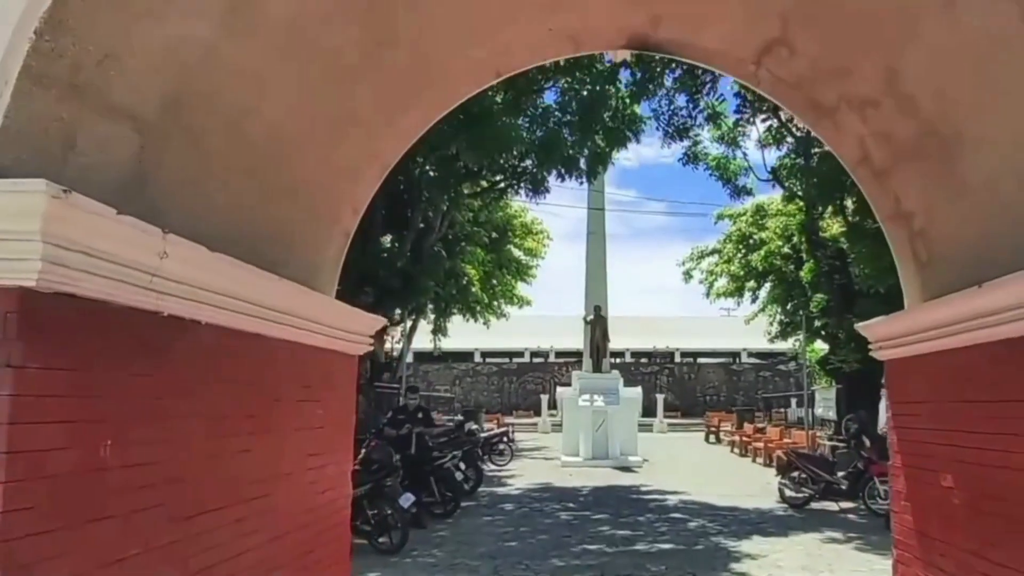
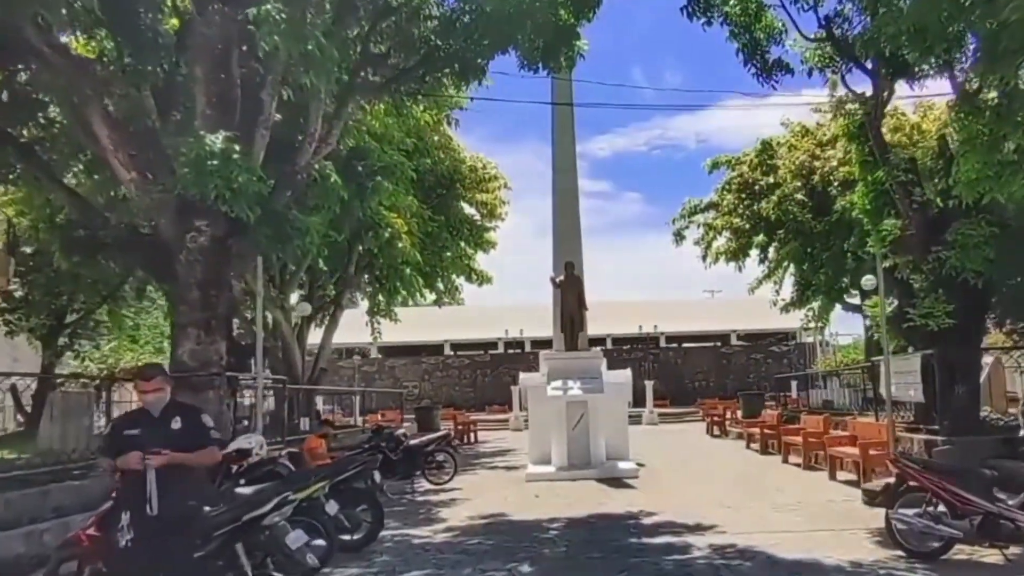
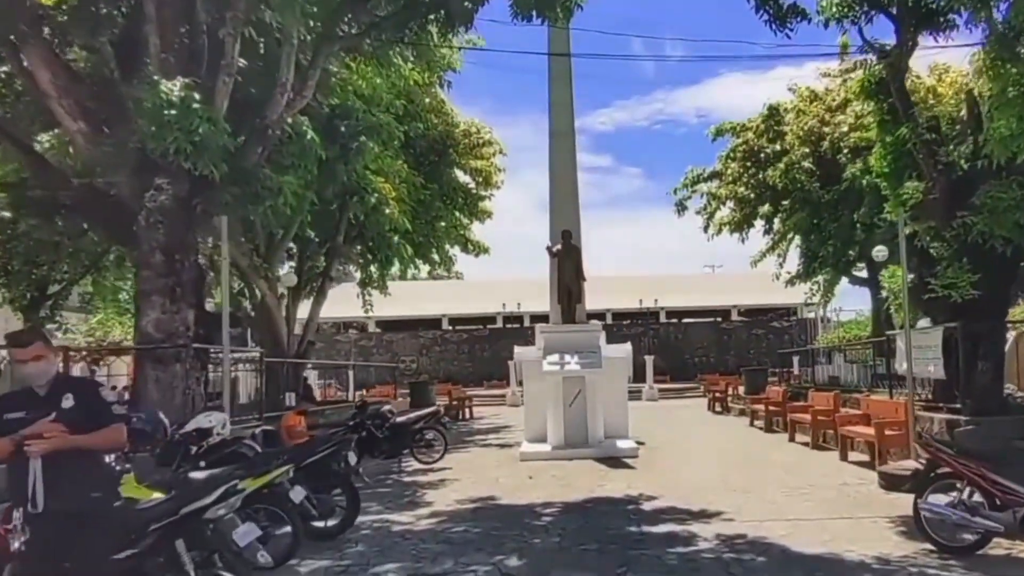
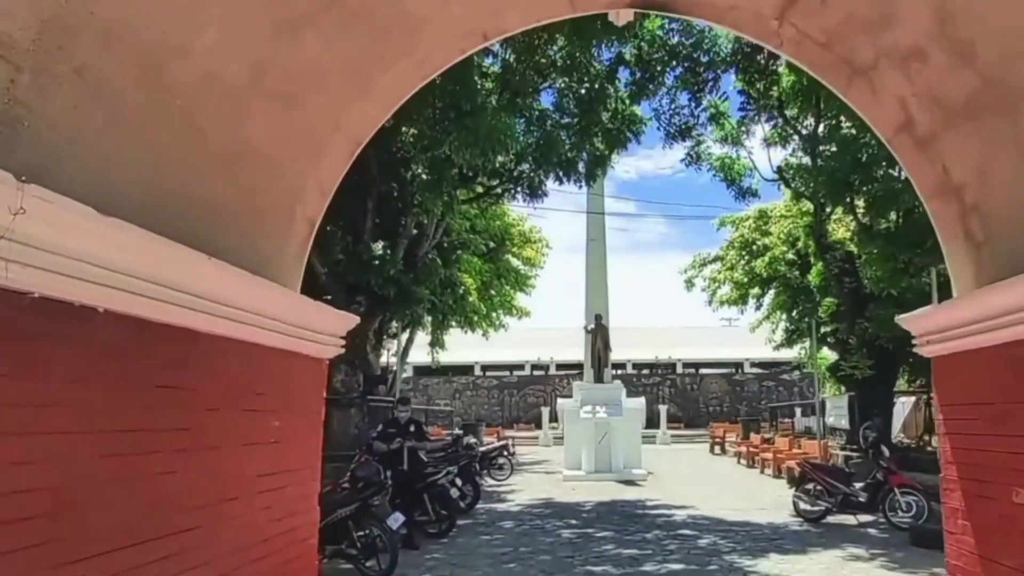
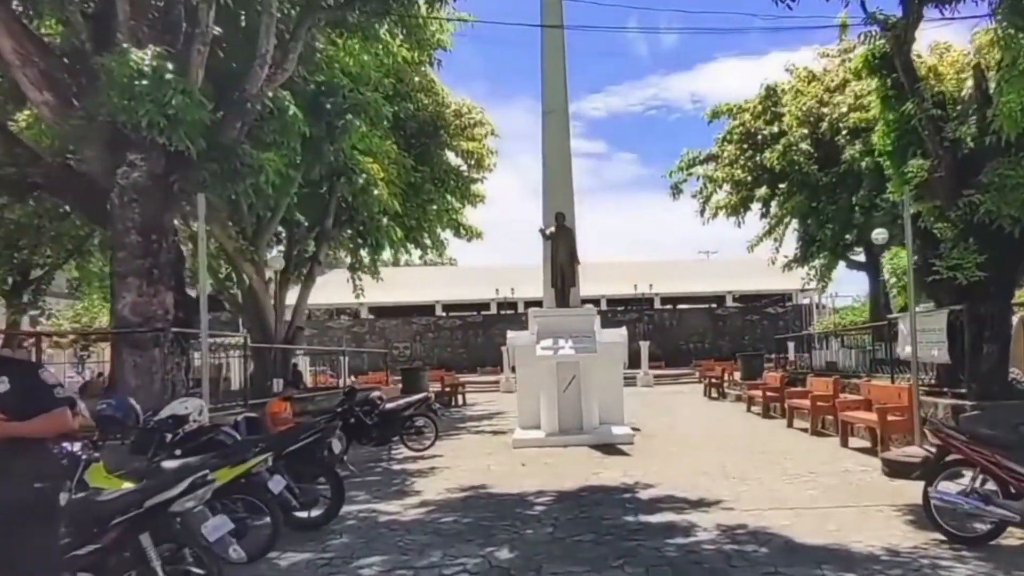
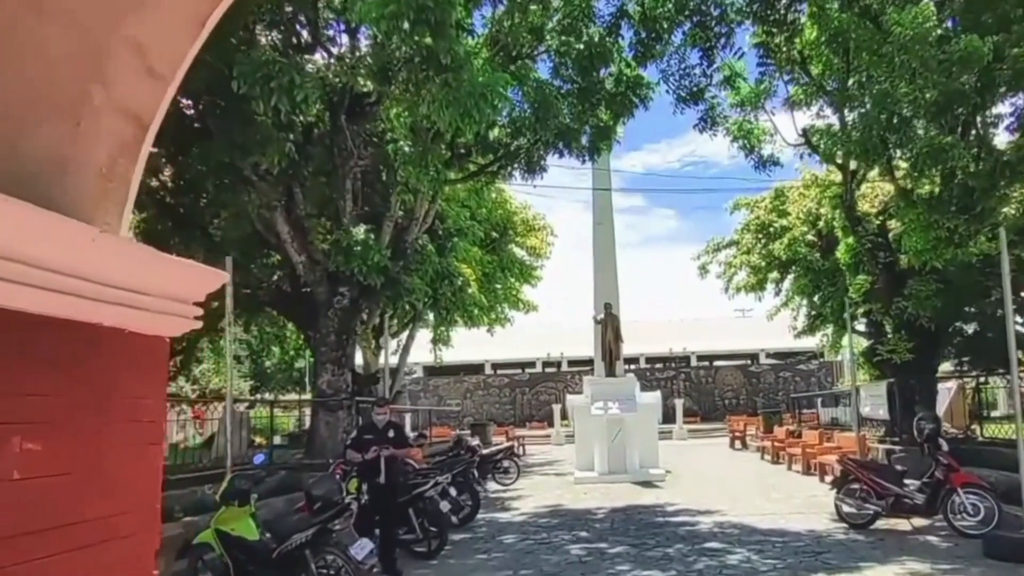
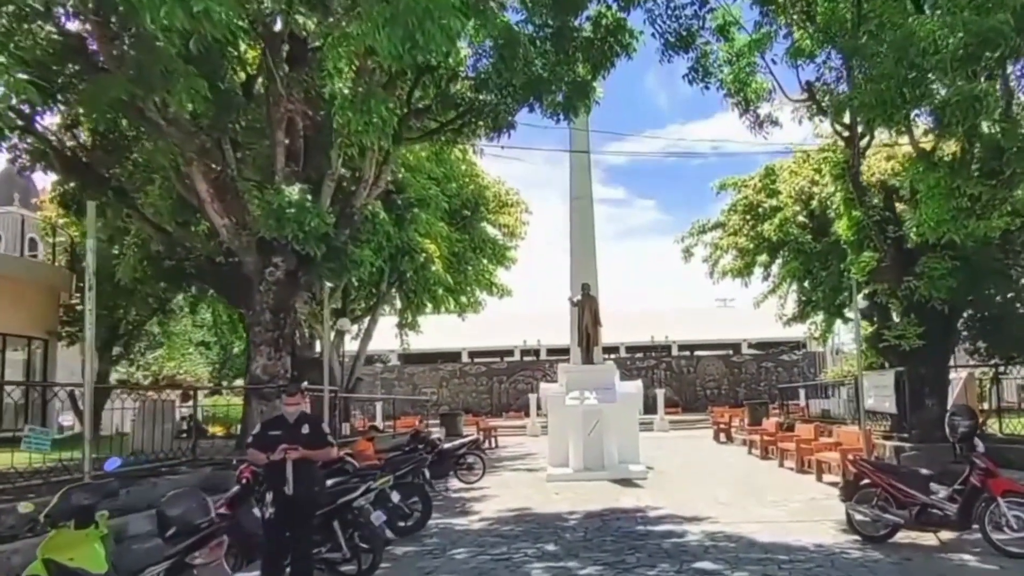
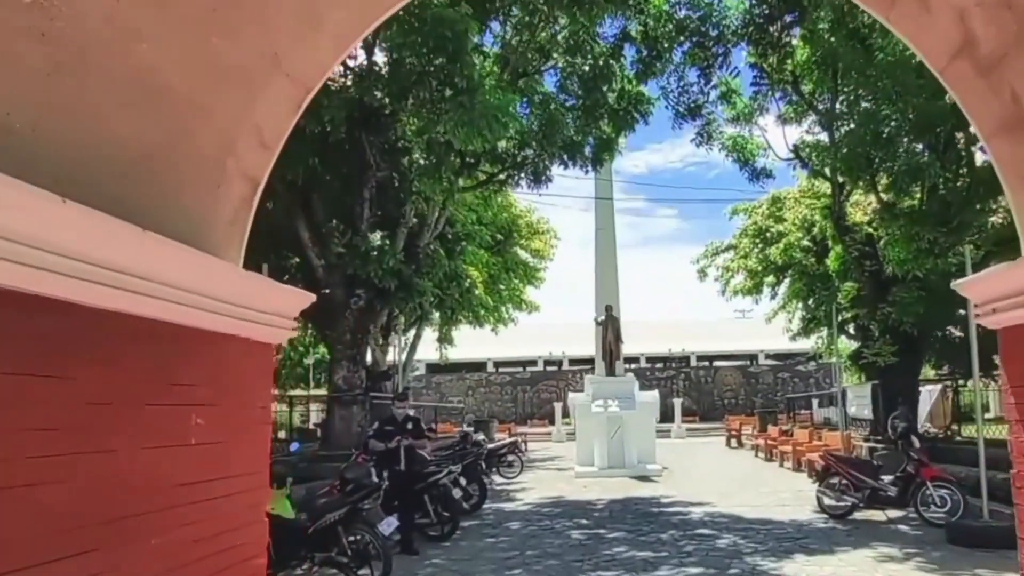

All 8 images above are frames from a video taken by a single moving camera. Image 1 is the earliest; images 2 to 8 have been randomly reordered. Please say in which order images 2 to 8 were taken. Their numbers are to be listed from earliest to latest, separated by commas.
4, 8, 6, 7, 2, 3, 5
